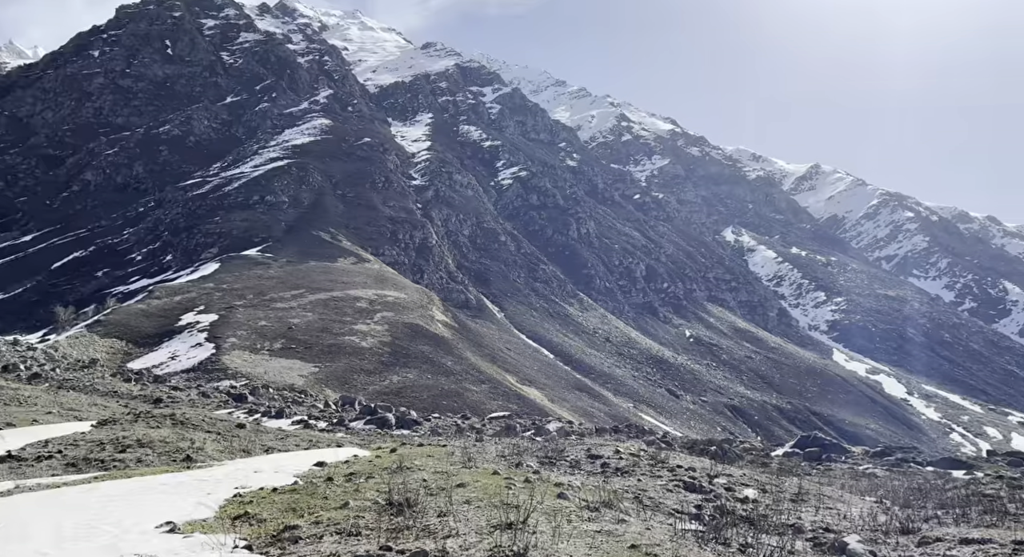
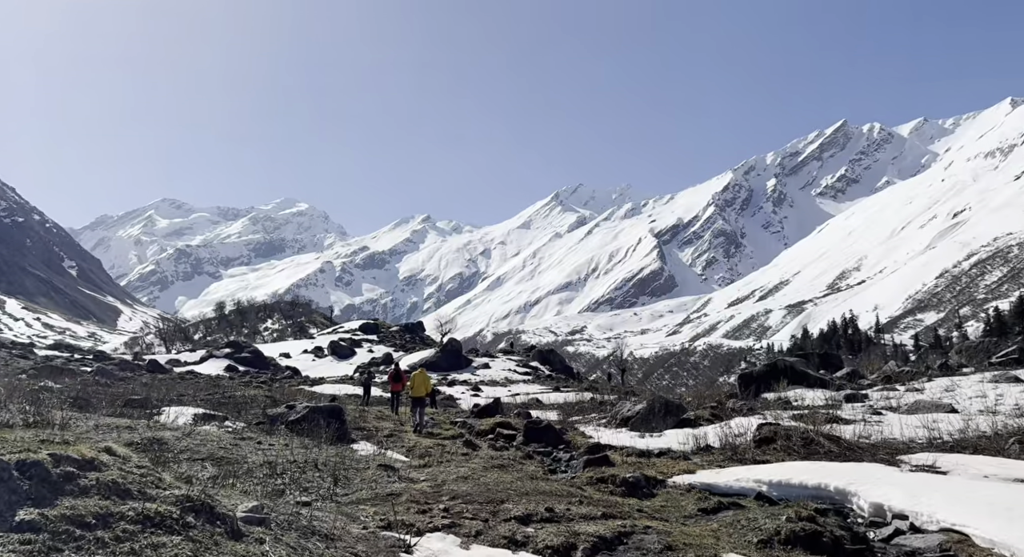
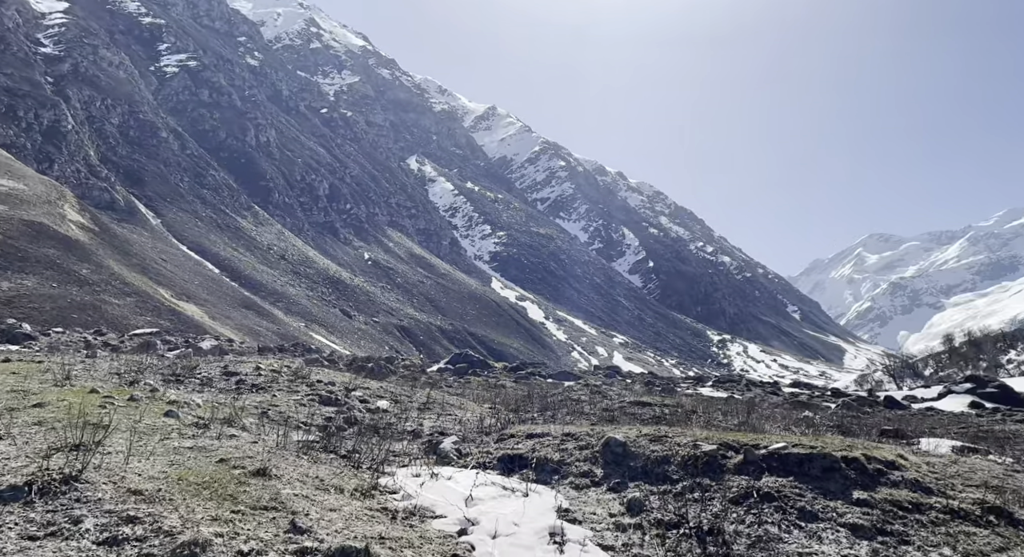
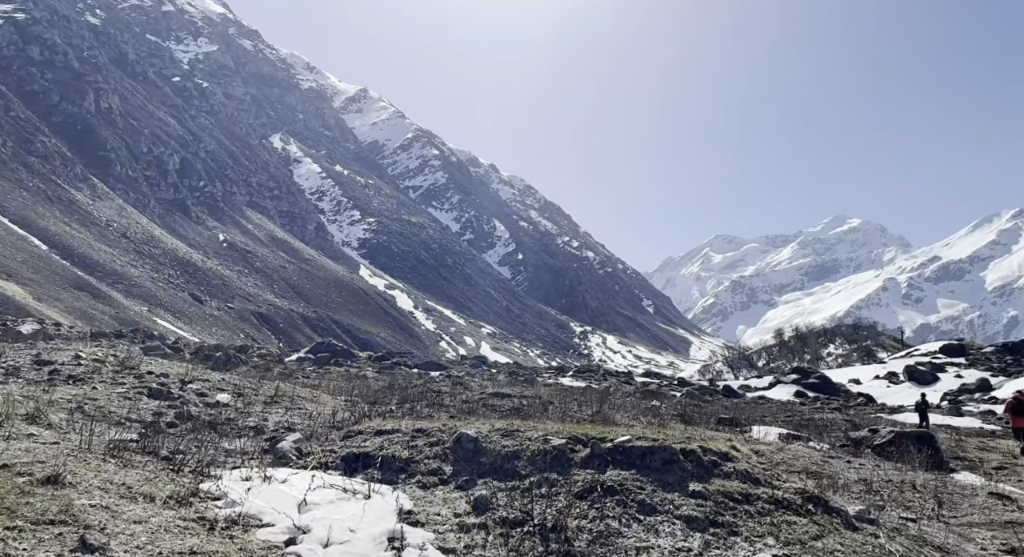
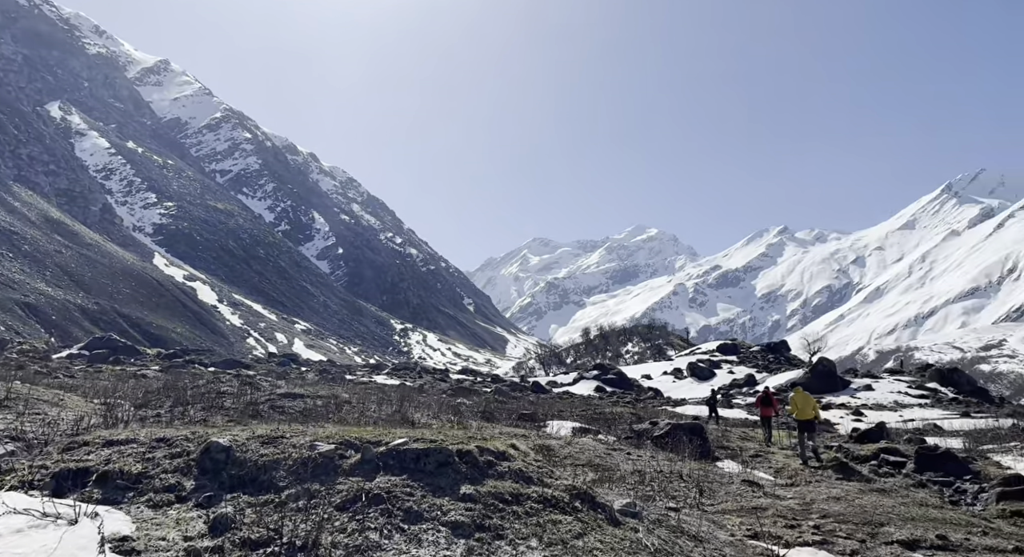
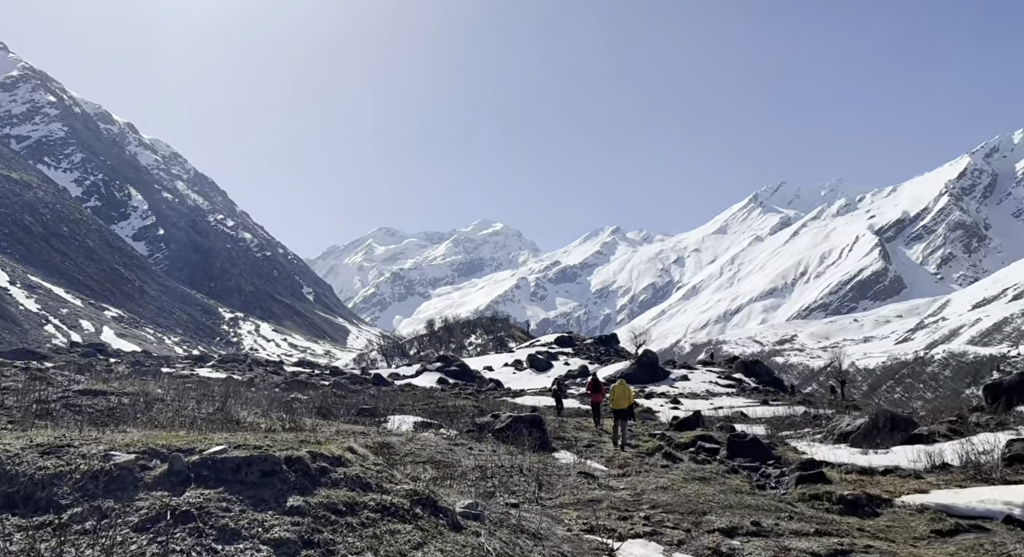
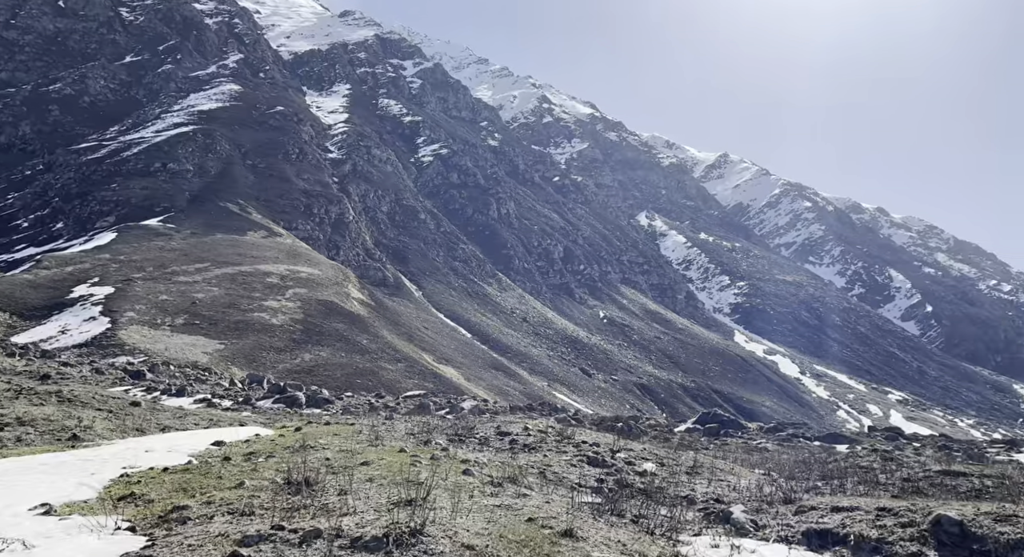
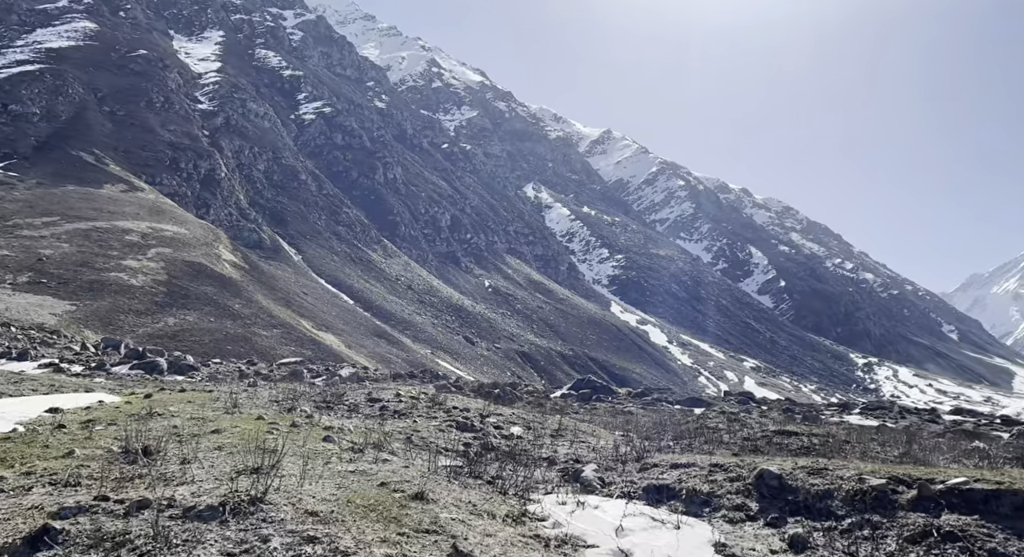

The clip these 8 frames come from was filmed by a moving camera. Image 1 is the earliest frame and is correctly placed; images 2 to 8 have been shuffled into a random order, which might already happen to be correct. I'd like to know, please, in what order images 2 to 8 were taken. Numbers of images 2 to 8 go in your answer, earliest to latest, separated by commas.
7, 8, 3, 4, 5, 6, 2
